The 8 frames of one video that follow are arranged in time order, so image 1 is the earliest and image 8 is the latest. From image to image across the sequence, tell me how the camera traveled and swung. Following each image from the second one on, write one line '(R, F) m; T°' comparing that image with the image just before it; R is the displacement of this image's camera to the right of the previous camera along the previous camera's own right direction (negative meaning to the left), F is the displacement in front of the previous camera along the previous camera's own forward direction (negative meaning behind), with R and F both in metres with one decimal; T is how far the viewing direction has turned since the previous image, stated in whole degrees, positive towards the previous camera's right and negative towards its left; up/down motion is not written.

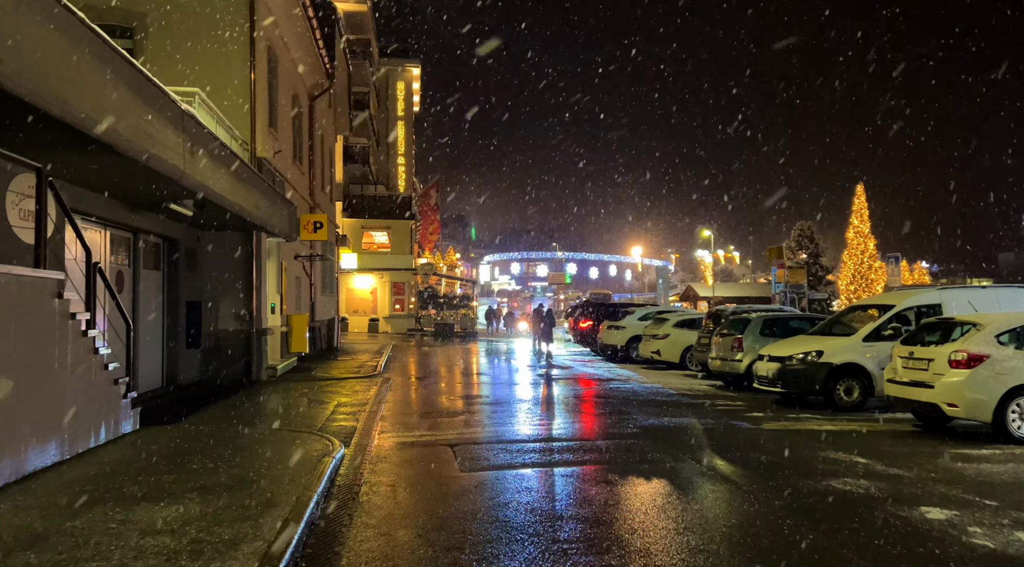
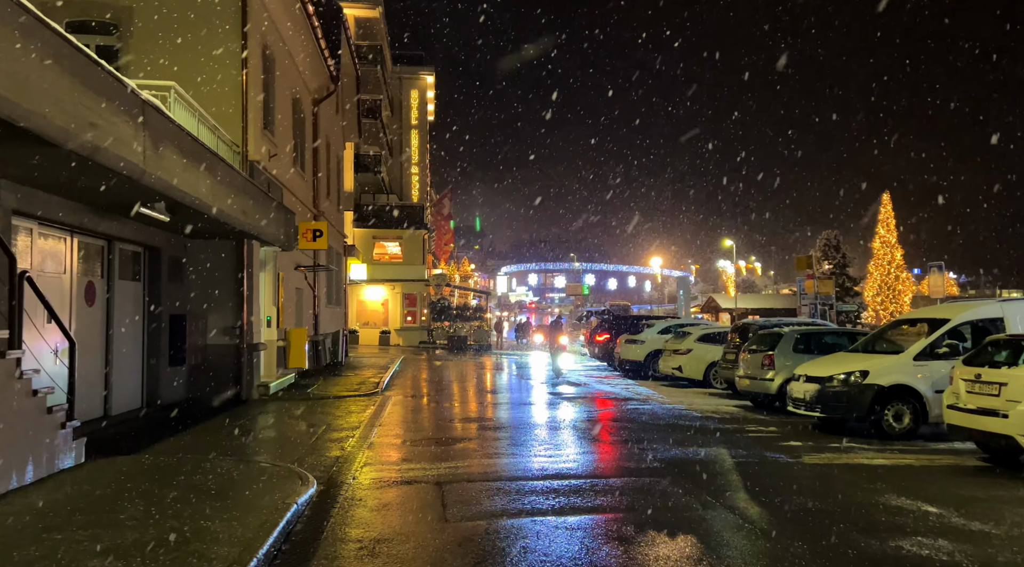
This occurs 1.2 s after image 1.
(+0.2, +1.2) m; -1°
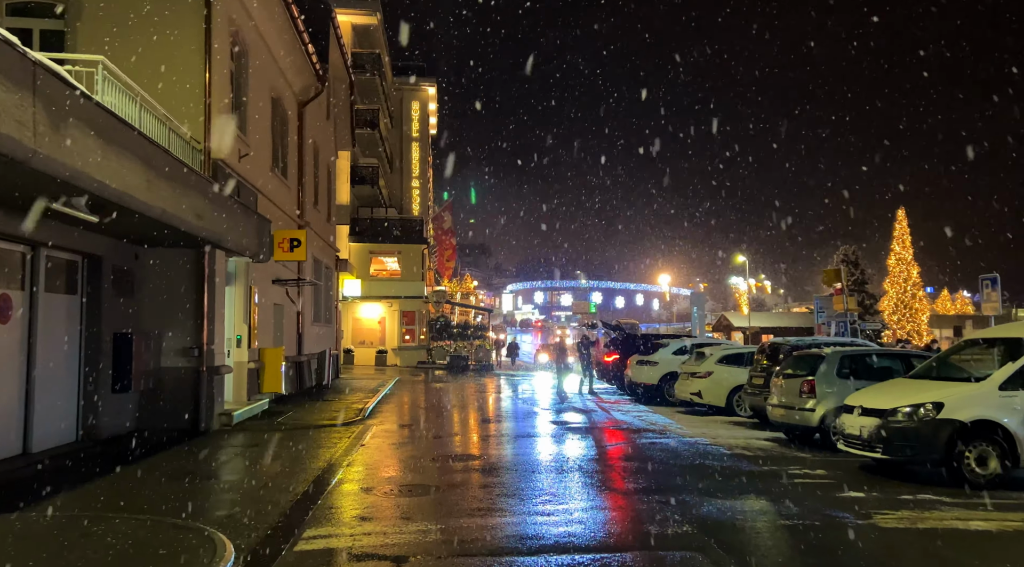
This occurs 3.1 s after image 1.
(+0.2, +1.9) m; -1°
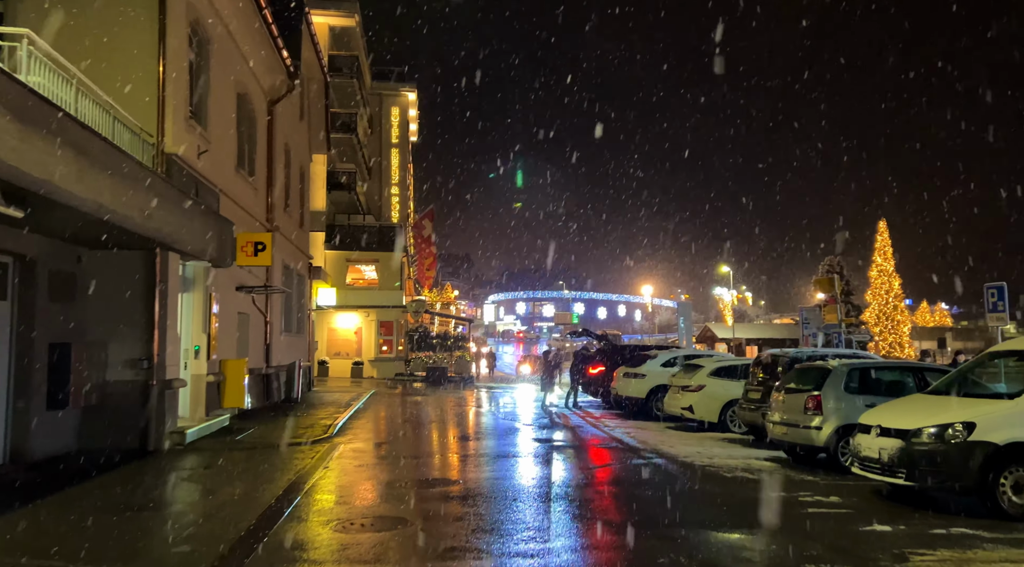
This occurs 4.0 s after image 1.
(0.0, +1.0) m; +1°
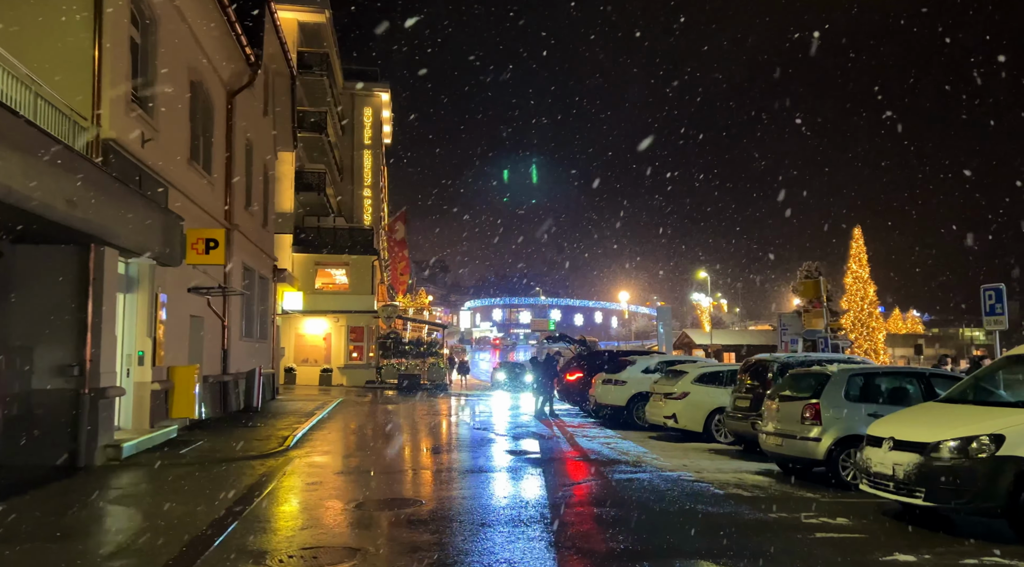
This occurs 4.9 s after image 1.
(+0.1, +1.0) m; +2°
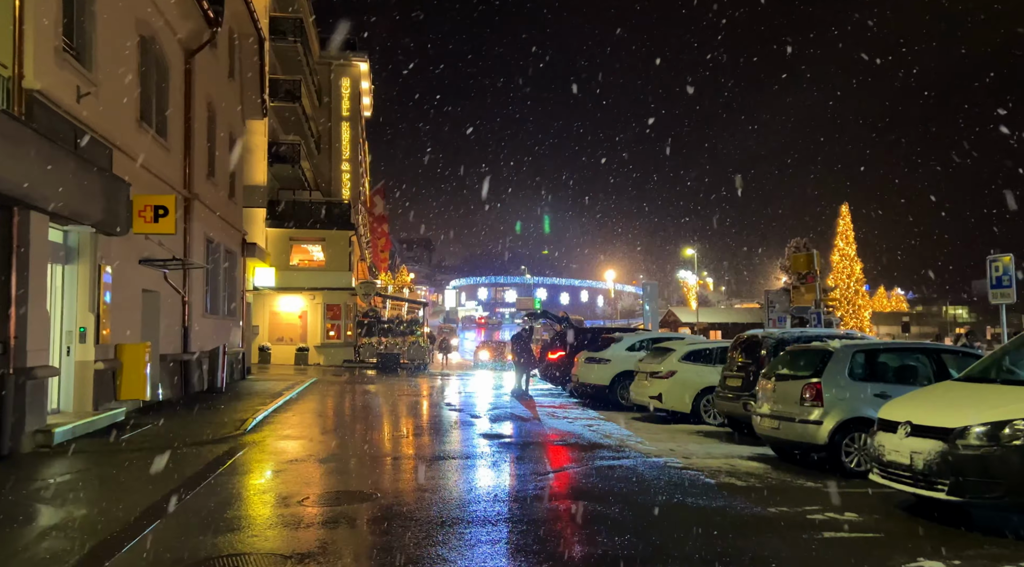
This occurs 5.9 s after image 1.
(+0.2, +1.0) m; +1°
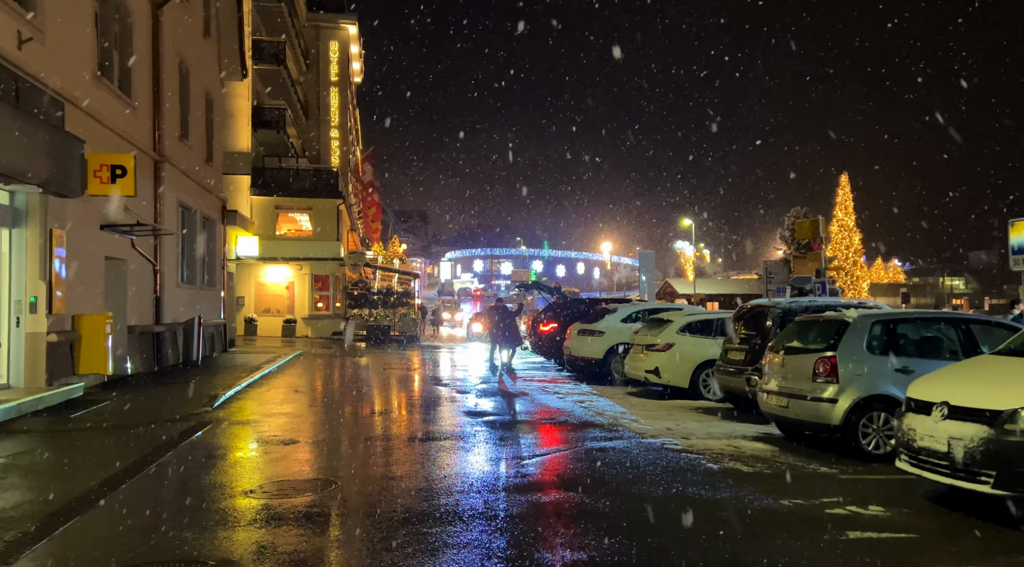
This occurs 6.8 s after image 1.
(+0.2, +0.9) m; 0°
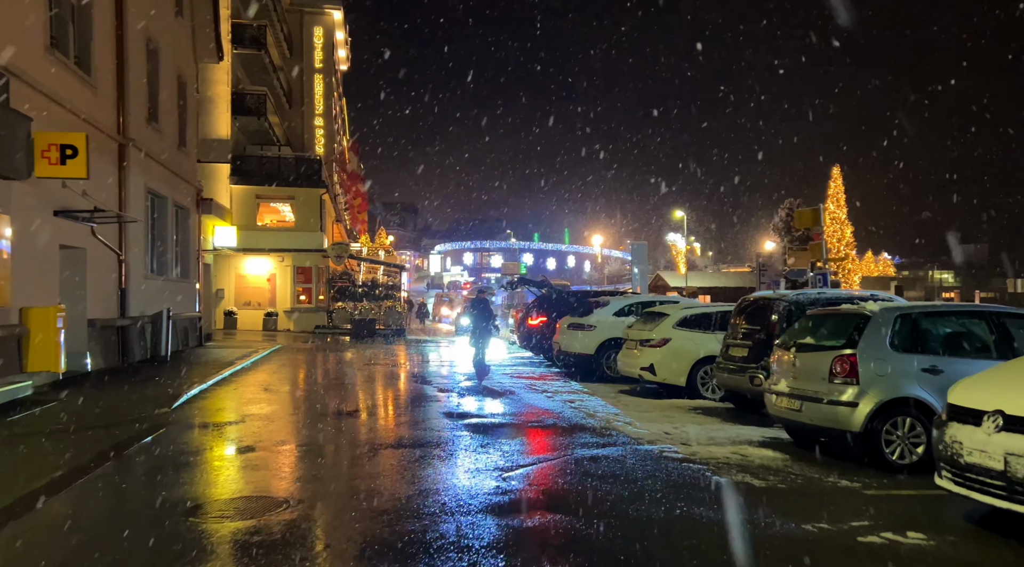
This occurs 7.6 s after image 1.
(+0.1, +0.9) m; +1°
